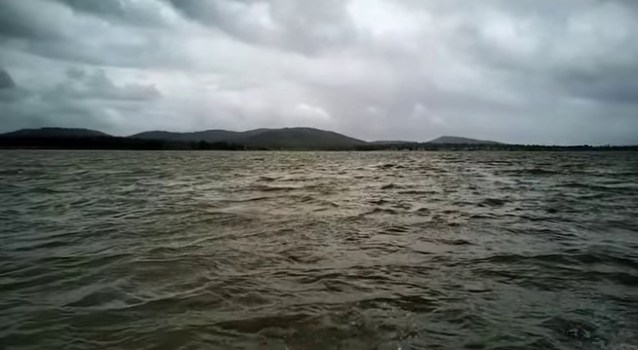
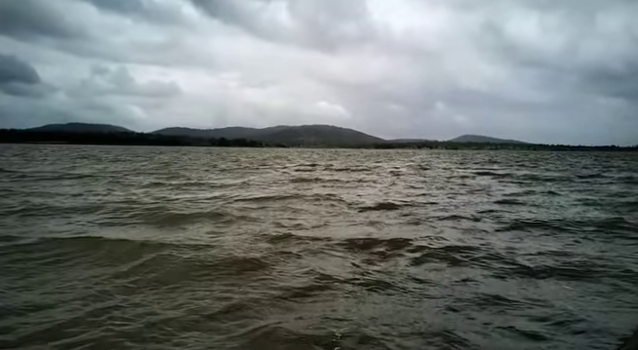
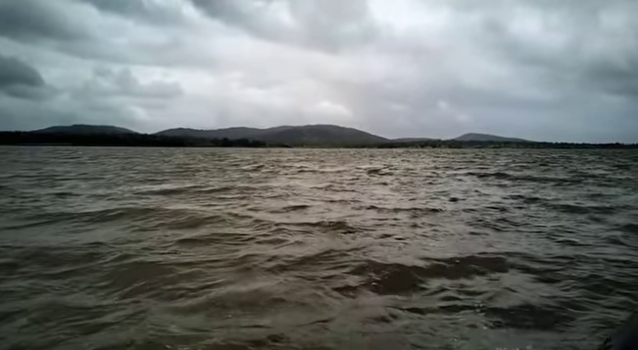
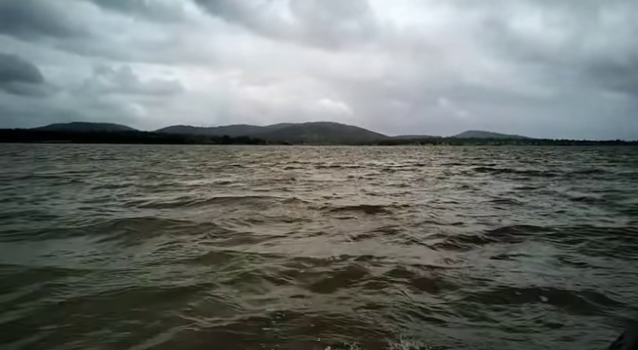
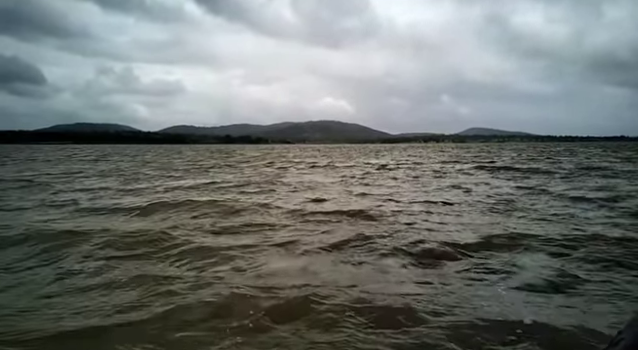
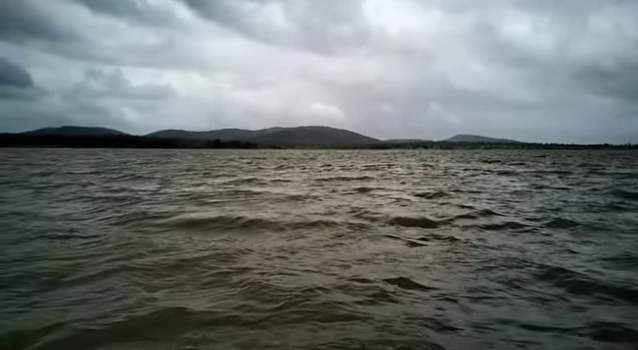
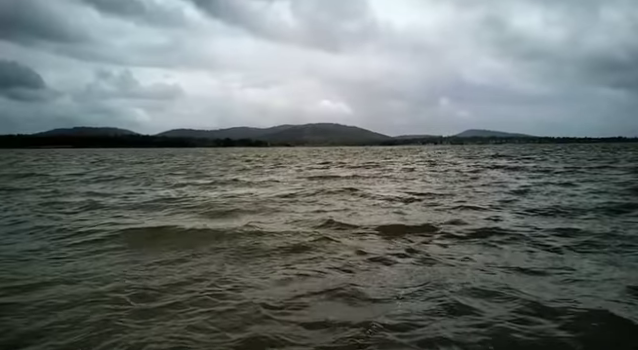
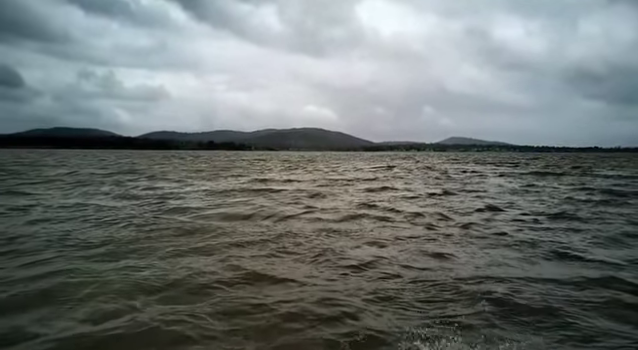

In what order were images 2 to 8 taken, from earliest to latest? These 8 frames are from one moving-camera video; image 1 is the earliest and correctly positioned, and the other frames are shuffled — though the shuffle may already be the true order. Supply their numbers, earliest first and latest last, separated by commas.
8, 6, 7, 2, 4, 5, 3
